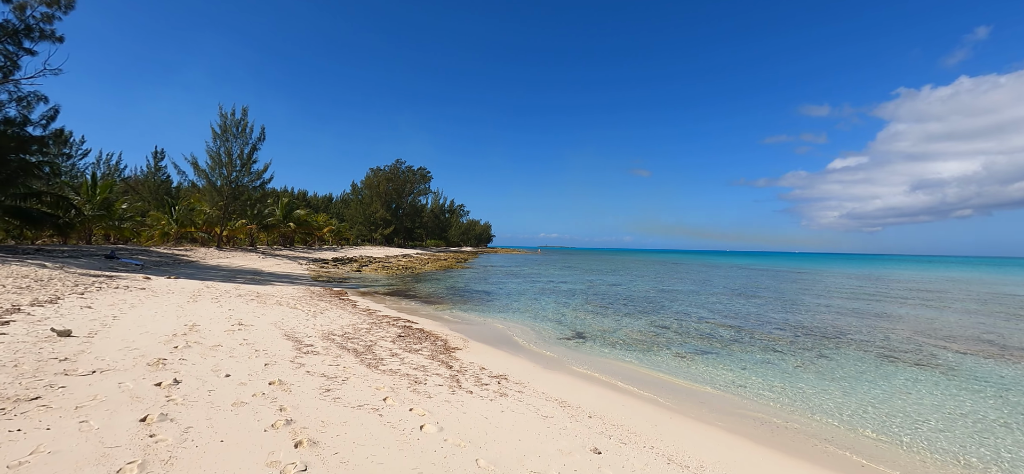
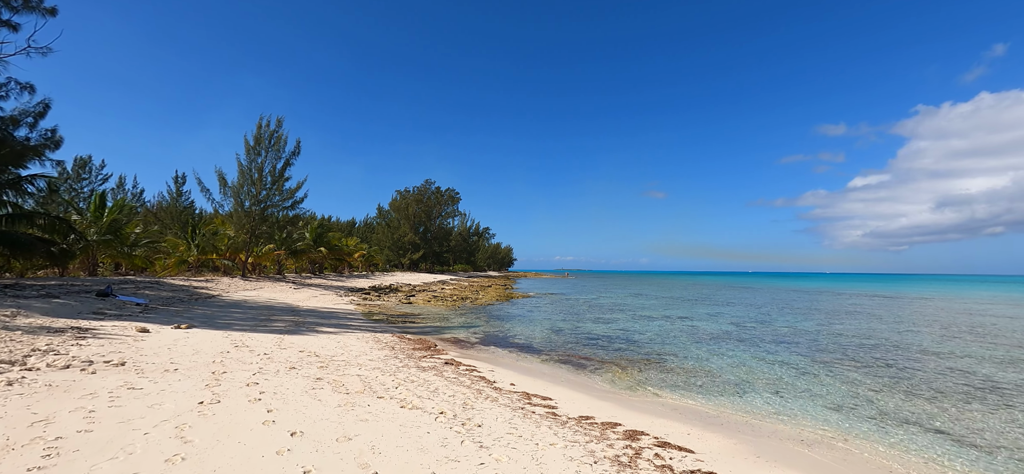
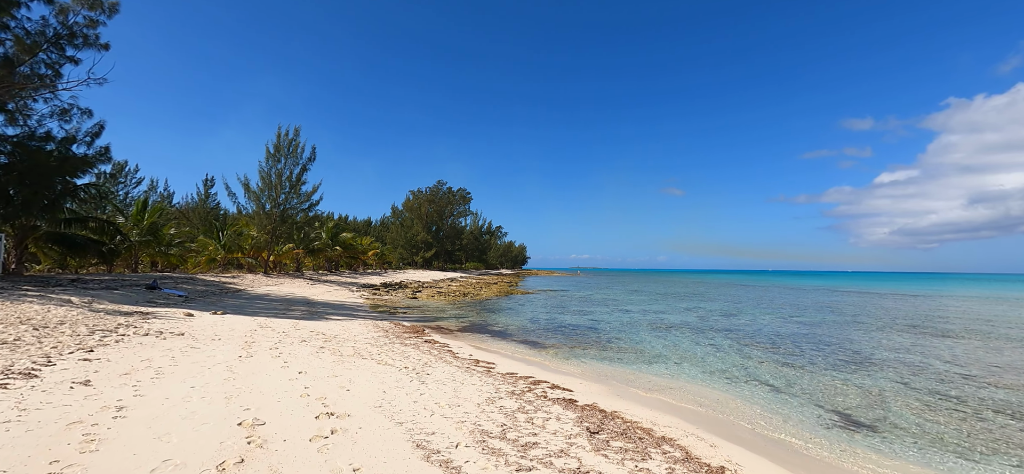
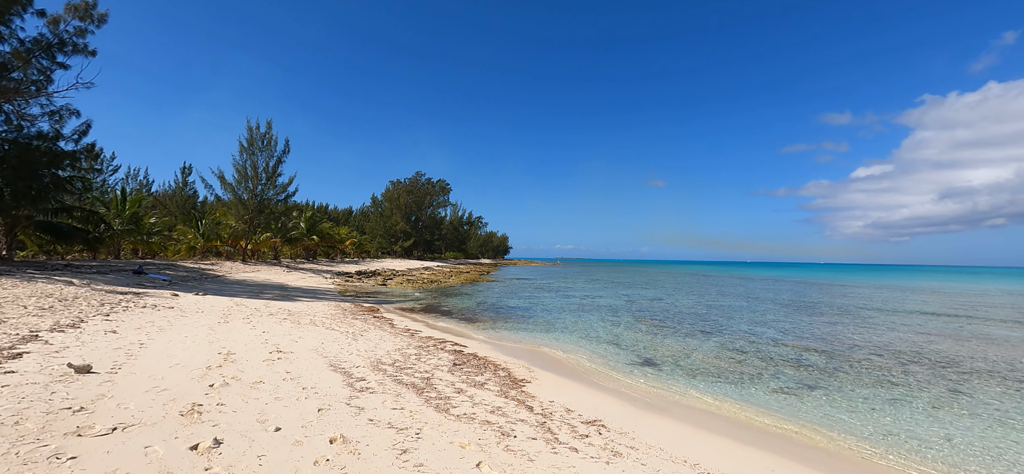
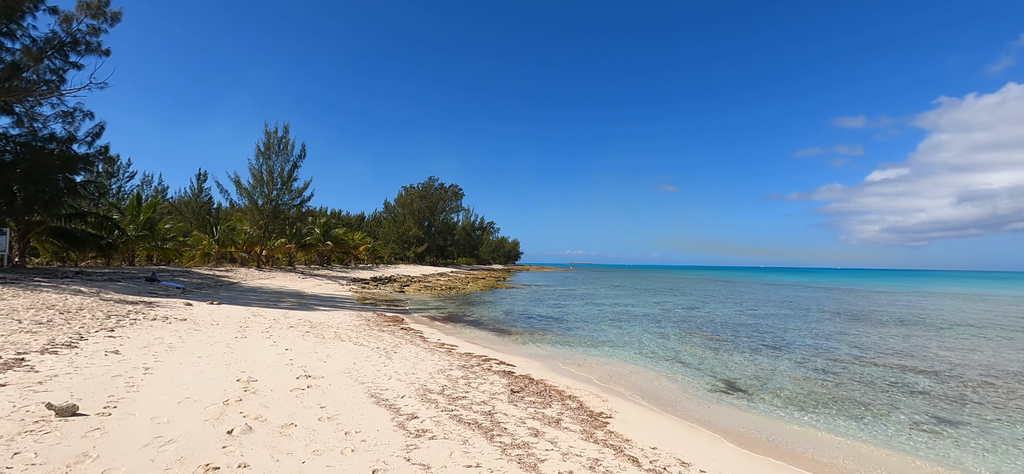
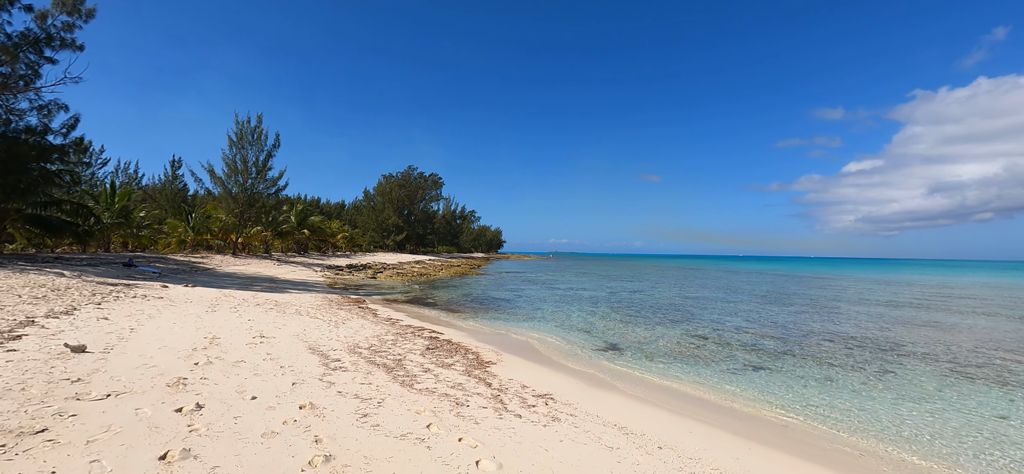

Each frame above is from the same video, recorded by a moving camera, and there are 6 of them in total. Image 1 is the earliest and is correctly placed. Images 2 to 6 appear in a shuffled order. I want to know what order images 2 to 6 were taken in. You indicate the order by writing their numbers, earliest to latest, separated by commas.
6, 4, 5, 3, 2
